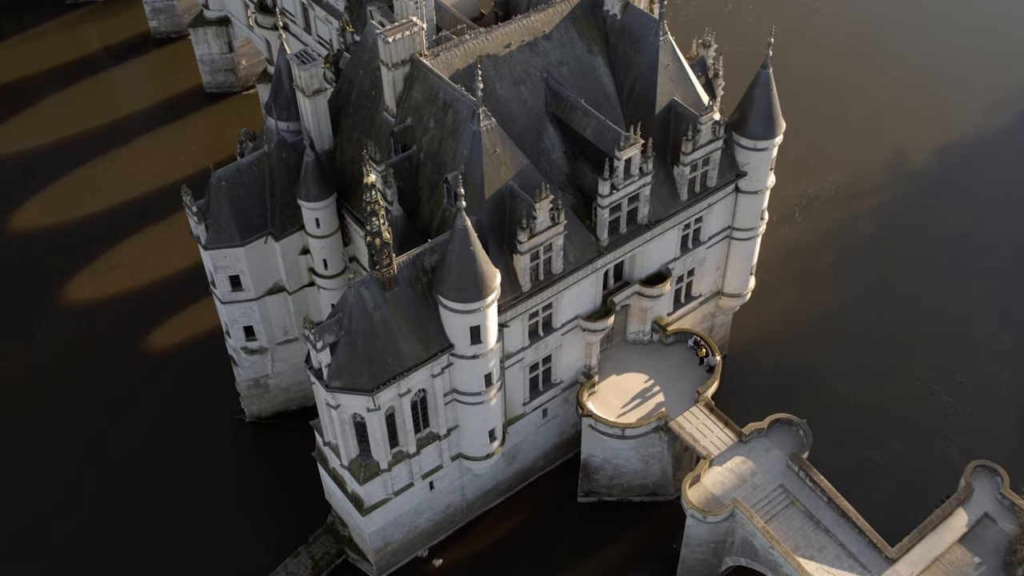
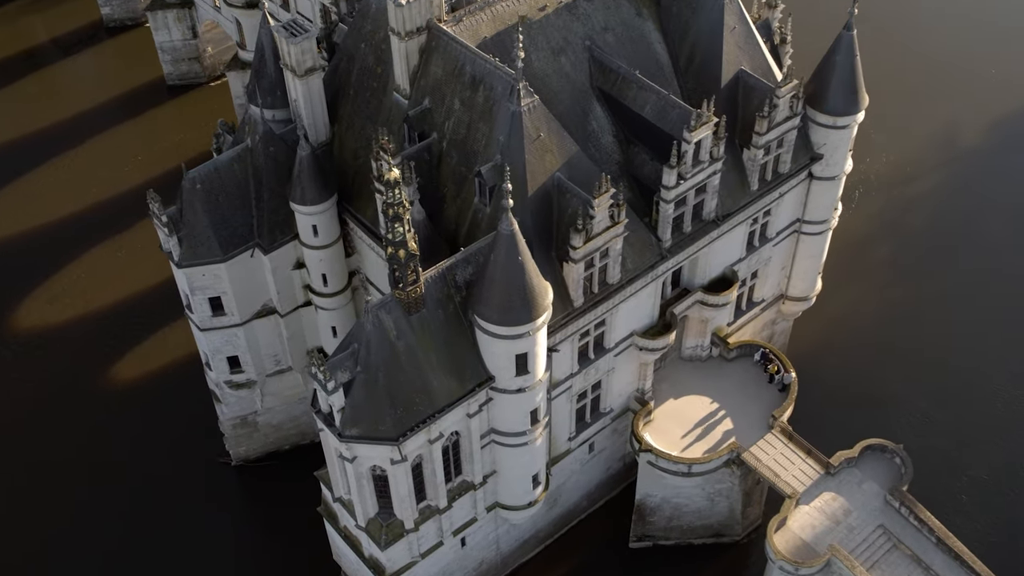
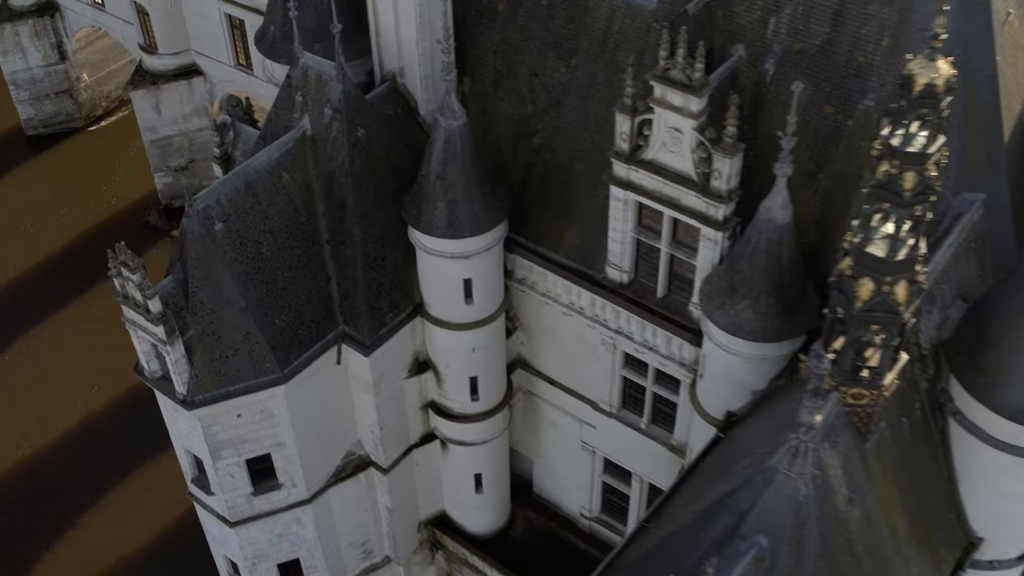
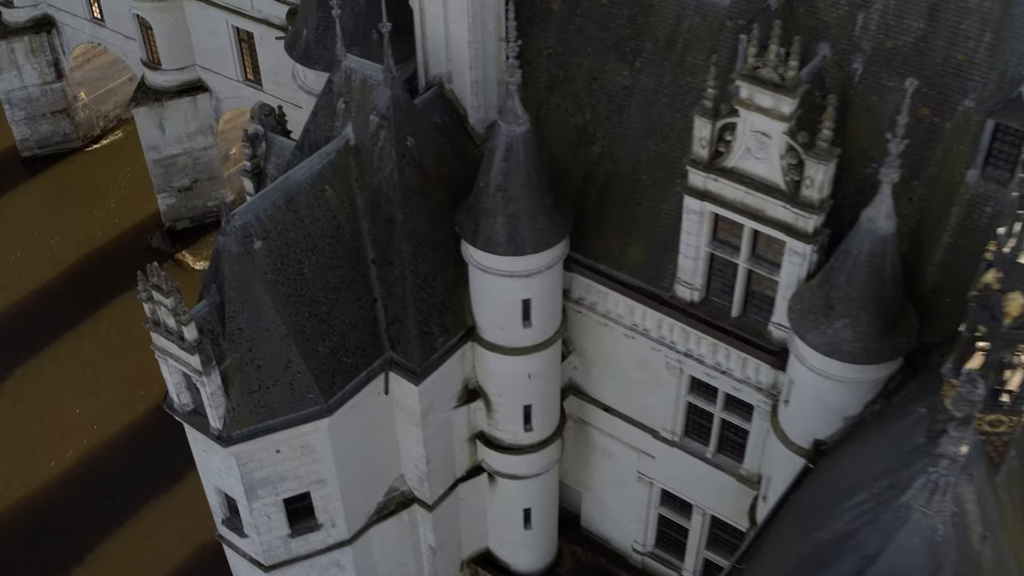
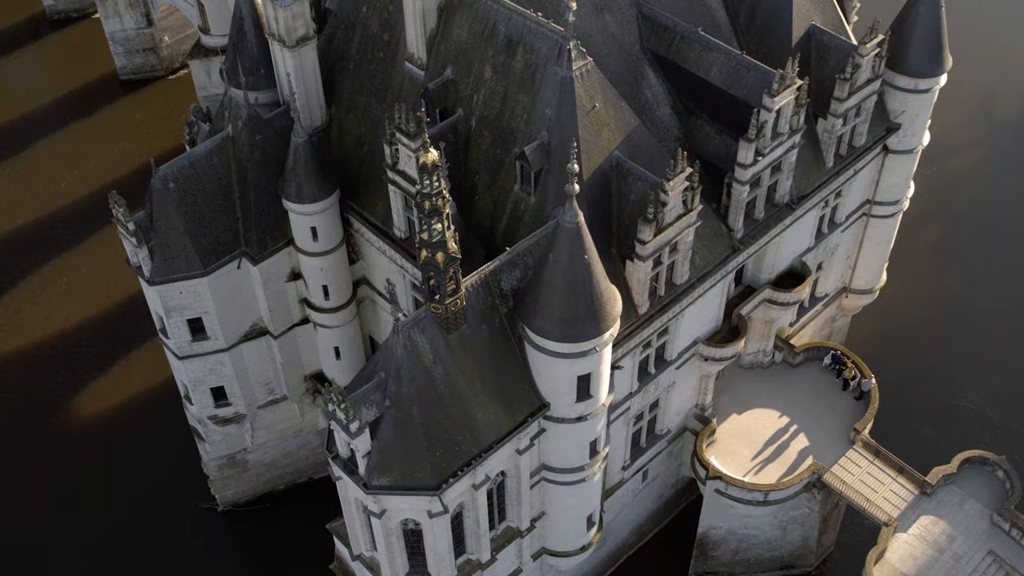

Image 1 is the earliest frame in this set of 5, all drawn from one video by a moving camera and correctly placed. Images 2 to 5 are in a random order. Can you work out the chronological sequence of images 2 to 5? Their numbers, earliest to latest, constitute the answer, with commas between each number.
2, 5, 3, 4
